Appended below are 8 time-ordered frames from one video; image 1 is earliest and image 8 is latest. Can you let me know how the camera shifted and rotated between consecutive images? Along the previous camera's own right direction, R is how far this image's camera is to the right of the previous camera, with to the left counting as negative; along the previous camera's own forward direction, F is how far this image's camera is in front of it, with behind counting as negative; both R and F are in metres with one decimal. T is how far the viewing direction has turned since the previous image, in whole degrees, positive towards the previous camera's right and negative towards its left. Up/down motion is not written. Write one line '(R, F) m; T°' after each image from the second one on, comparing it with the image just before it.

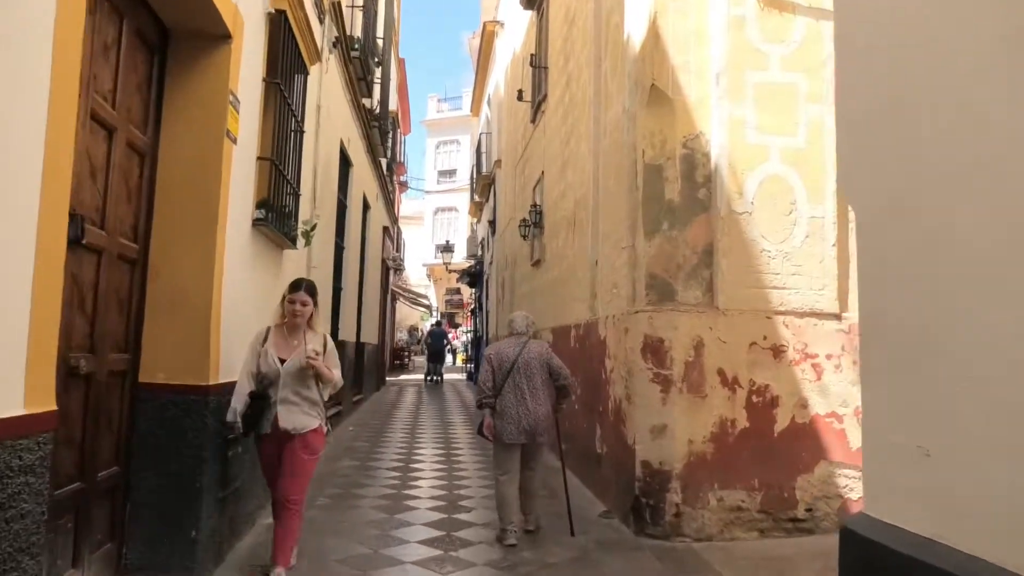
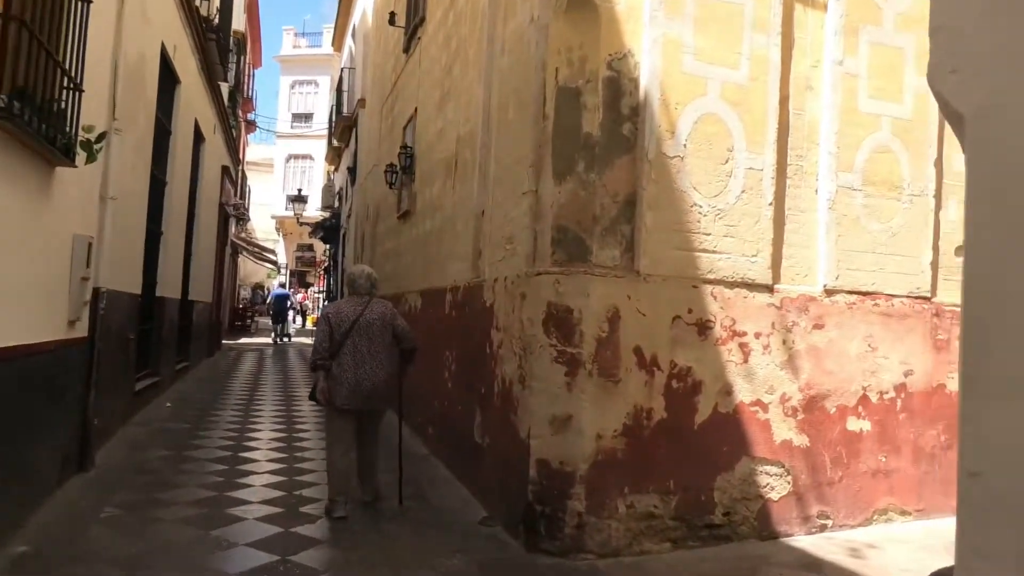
(-0.1, +1.1) m; +10°
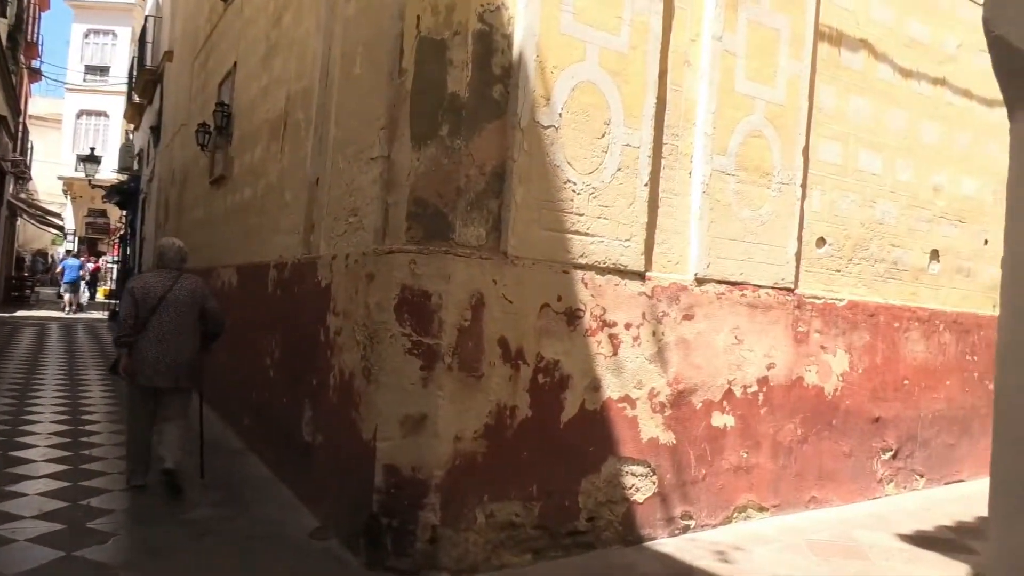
(-0.1, +0.5) m; +12°
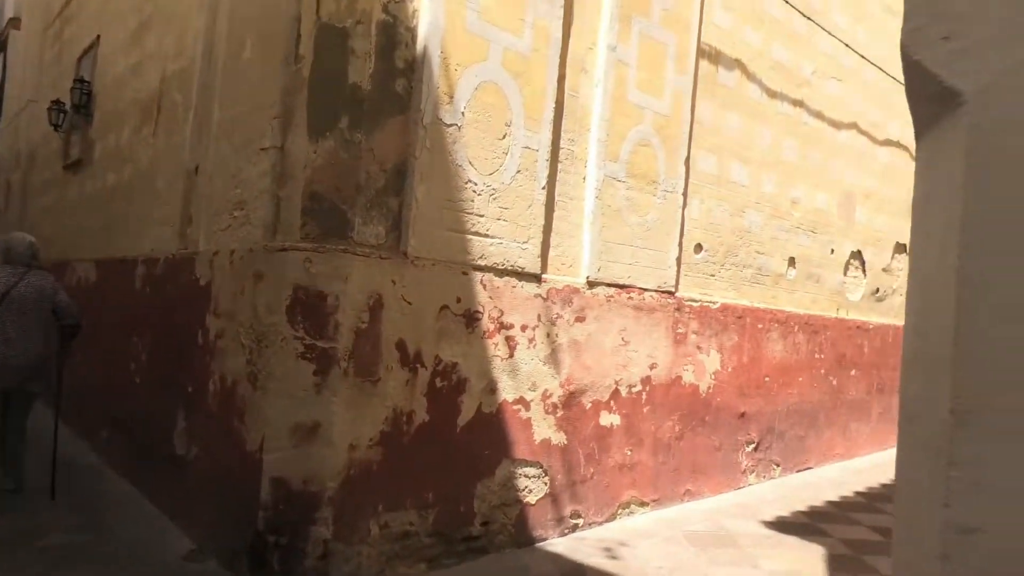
(-0.3, +0.1) m; +12°
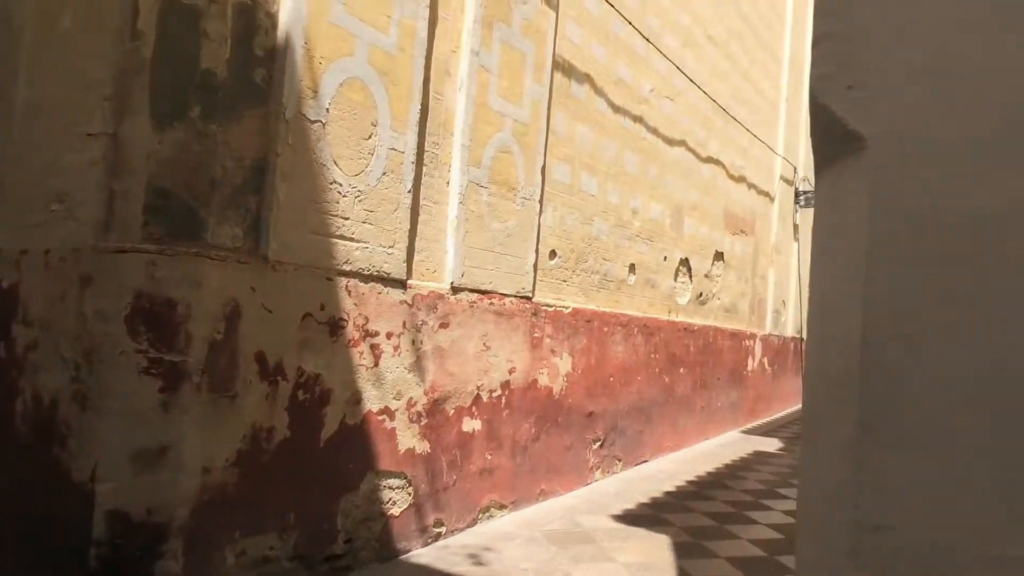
(-0.3, +0.1) m; +14°
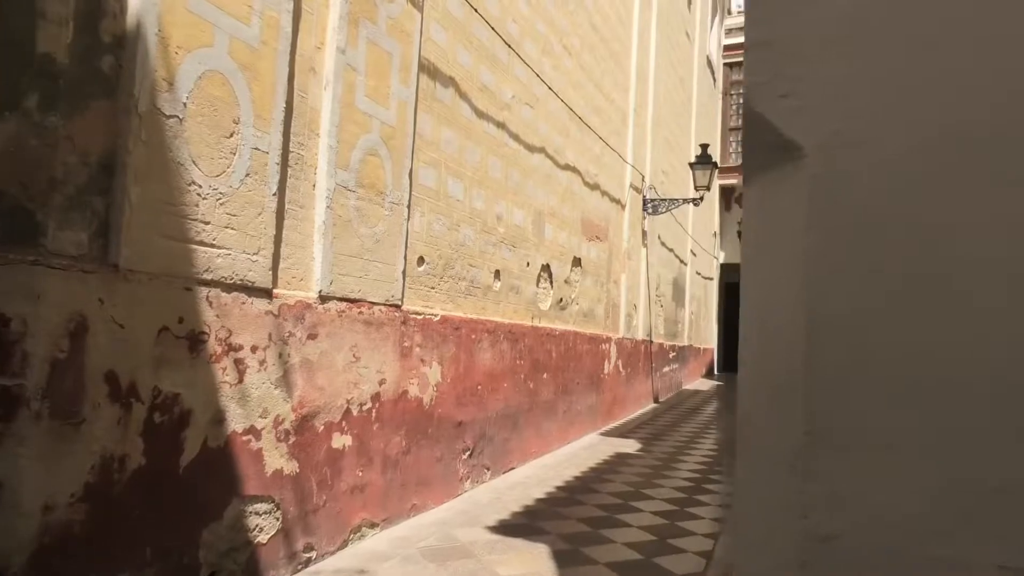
(-0.1, +0.1) m; +11°
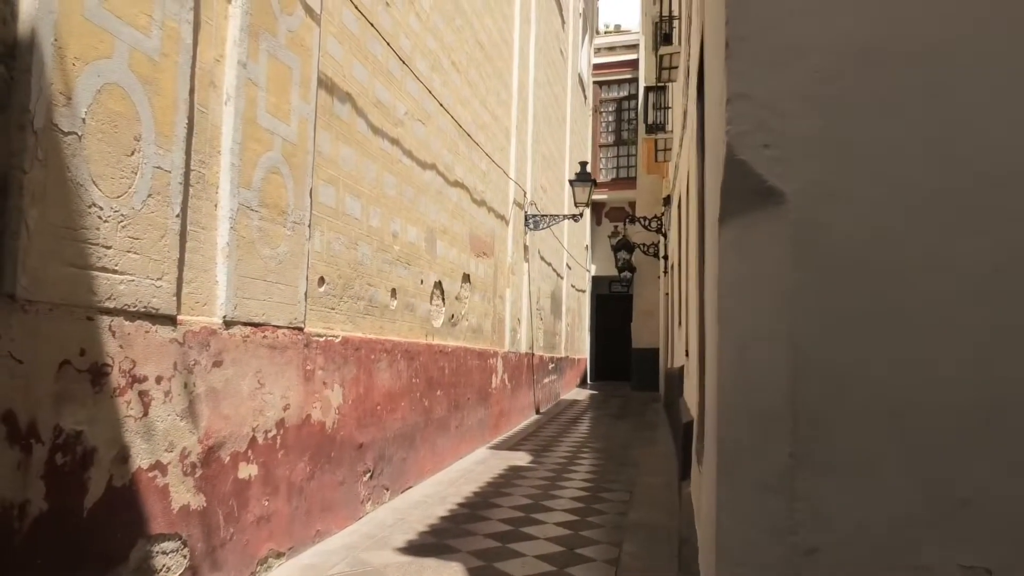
(-0.2, 0.0) m; +10°
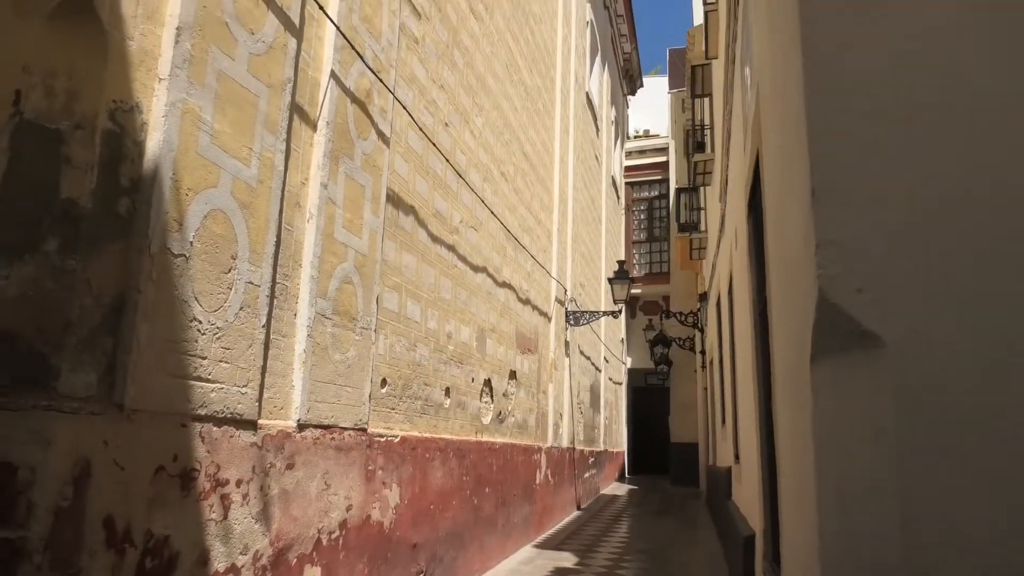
(-0.2, -0.2) m; -2°
